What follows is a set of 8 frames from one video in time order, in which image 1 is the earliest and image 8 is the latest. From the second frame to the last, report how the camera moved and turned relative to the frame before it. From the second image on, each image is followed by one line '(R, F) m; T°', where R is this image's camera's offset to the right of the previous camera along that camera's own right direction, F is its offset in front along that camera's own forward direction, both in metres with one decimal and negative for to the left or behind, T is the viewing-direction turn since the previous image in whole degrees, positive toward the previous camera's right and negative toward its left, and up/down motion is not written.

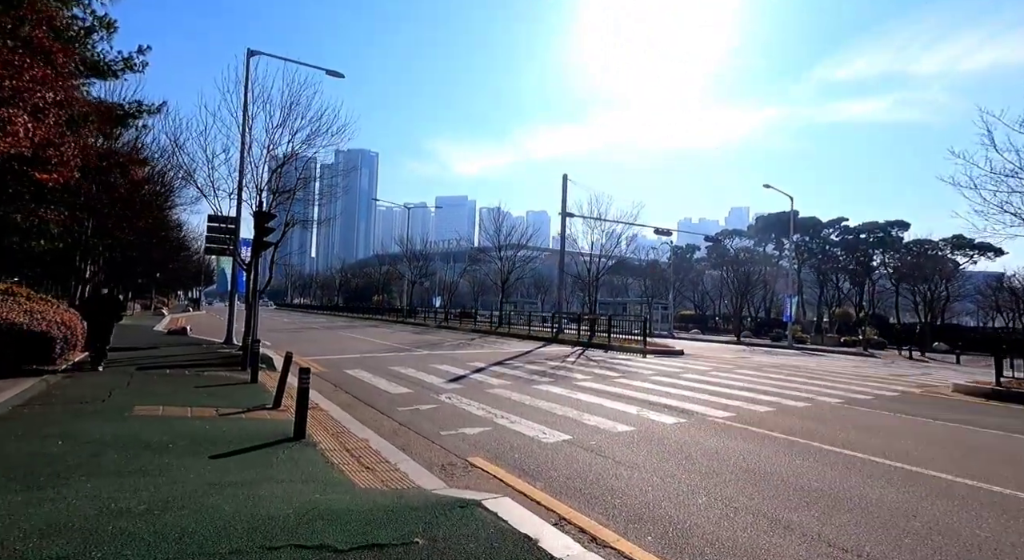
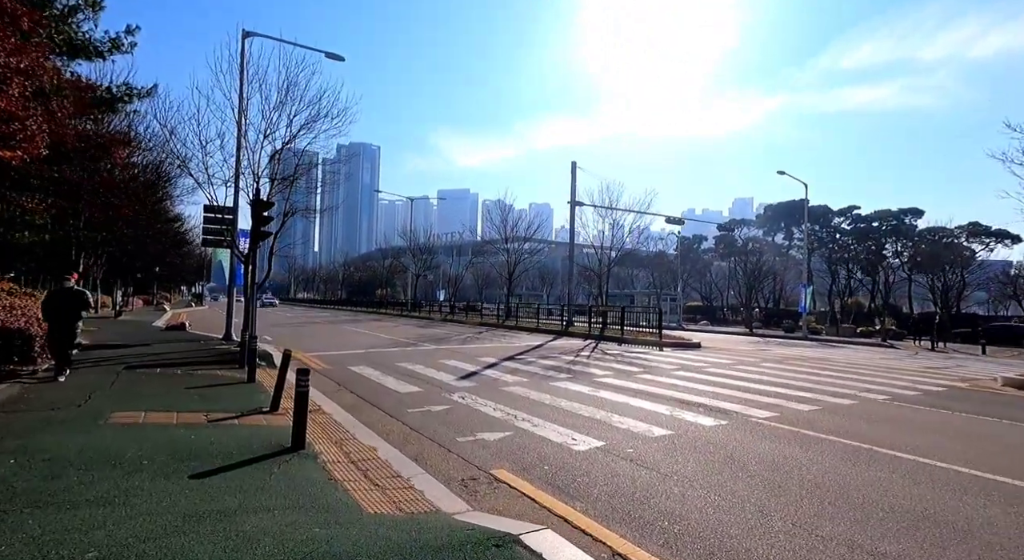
(-0.2, +0.9) m; 0°
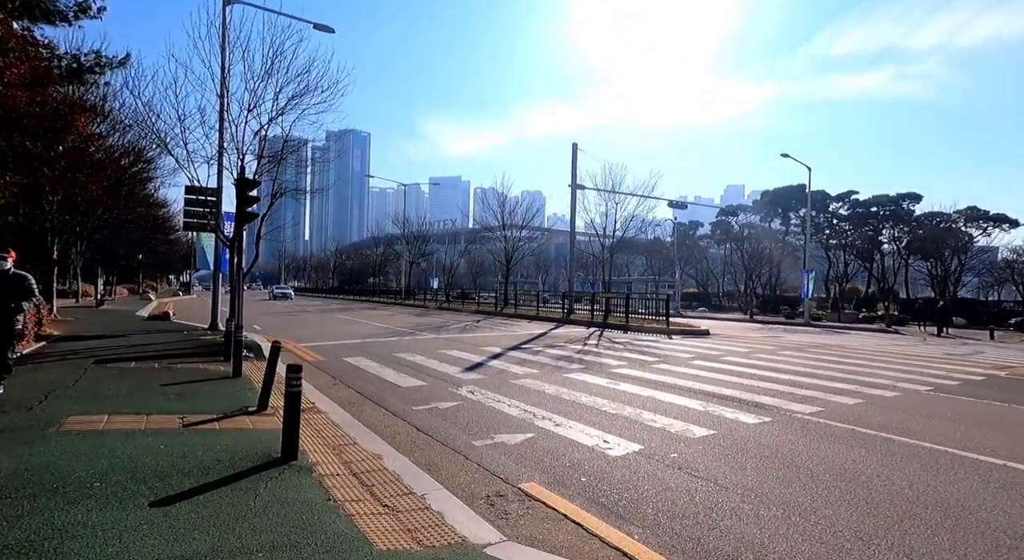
(-0.3, +1.0) m; +1°
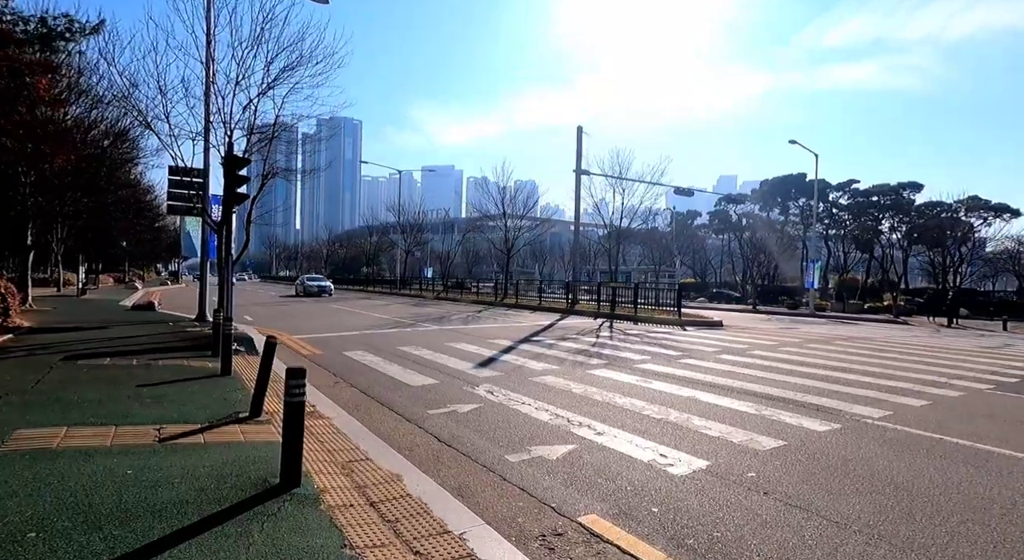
(-0.4, +1.1) m; +1°
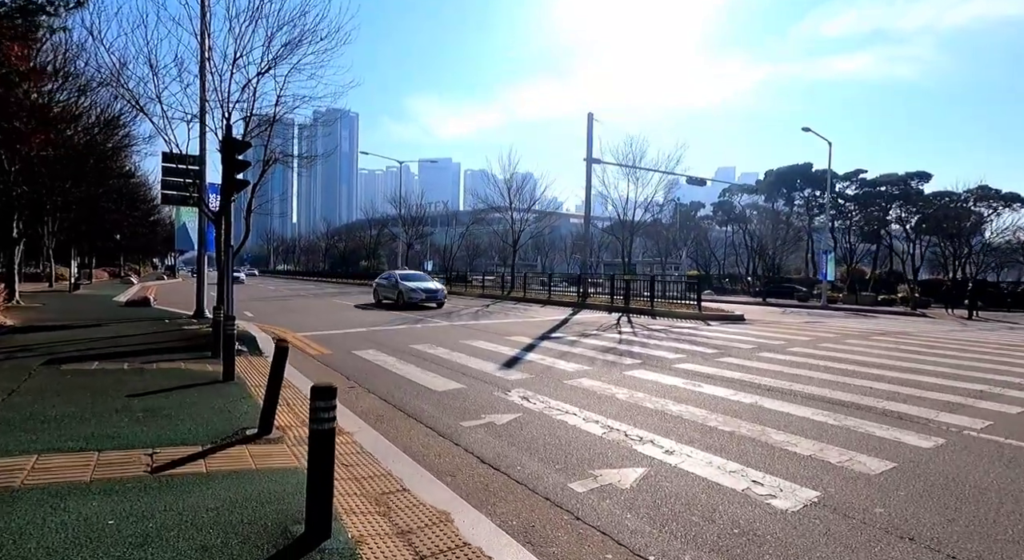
(-0.5, +1.0) m; 0°
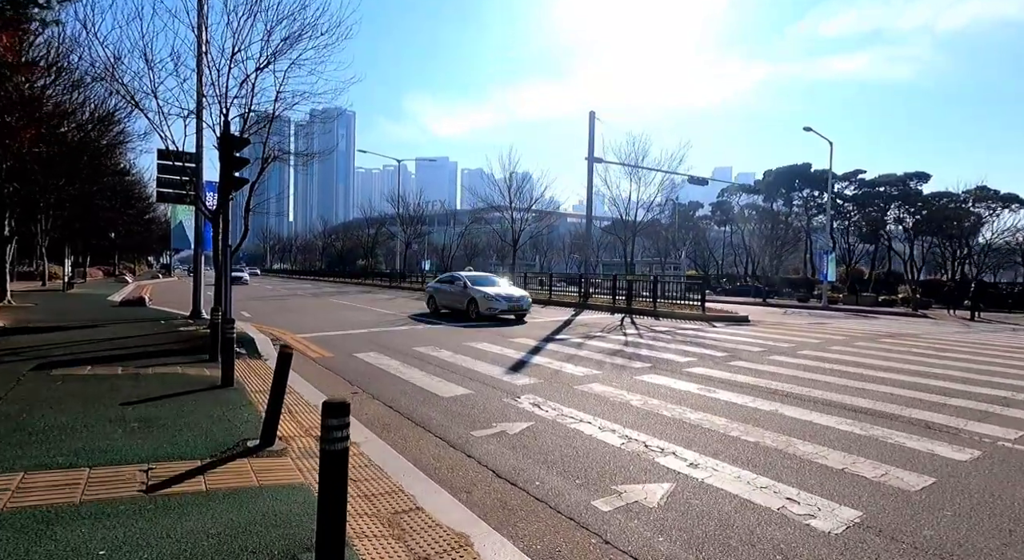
(-0.2, +0.3) m; 0°
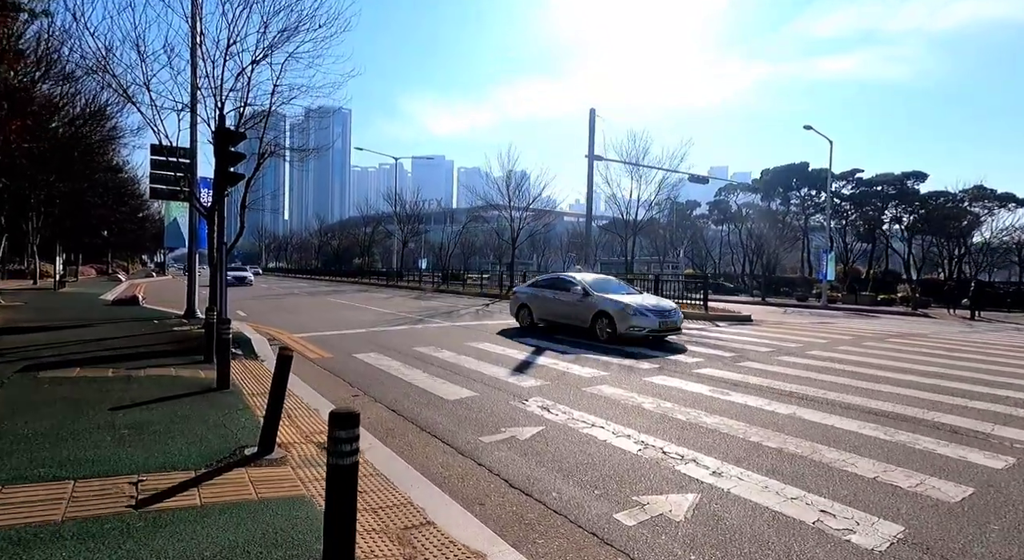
(-0.1, +0.3) m; 0°
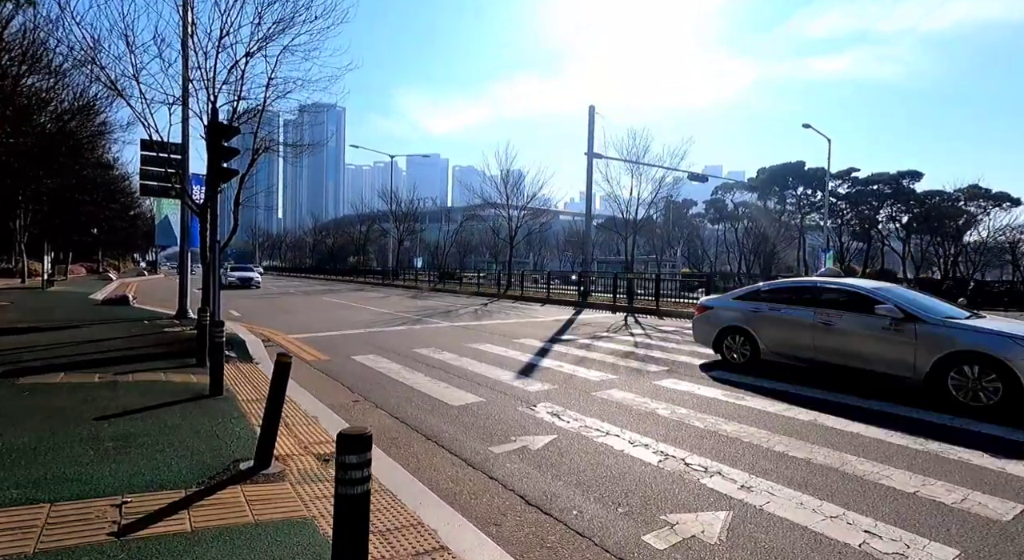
(-0.2, +0.3) m; +1°
